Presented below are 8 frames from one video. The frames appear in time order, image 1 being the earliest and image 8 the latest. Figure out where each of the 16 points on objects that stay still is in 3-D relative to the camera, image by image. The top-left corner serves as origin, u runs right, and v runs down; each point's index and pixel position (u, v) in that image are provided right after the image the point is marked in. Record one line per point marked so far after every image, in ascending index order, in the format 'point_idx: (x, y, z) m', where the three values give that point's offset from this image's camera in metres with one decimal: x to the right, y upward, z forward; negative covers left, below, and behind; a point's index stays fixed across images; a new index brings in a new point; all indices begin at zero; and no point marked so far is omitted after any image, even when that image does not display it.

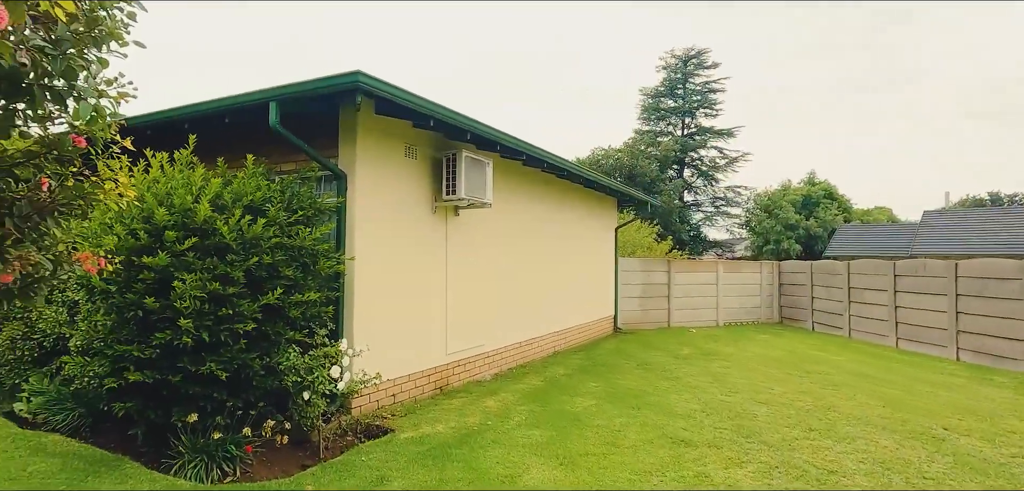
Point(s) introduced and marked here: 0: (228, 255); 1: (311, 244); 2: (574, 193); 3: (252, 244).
0: (-2.3, -0.1, +4.3) m
1: (-1.8, 0.0, +4.7) m
2: (+1.2, +1.0, +10.0) m
3: (-2.1, 0.0, +4.4) m
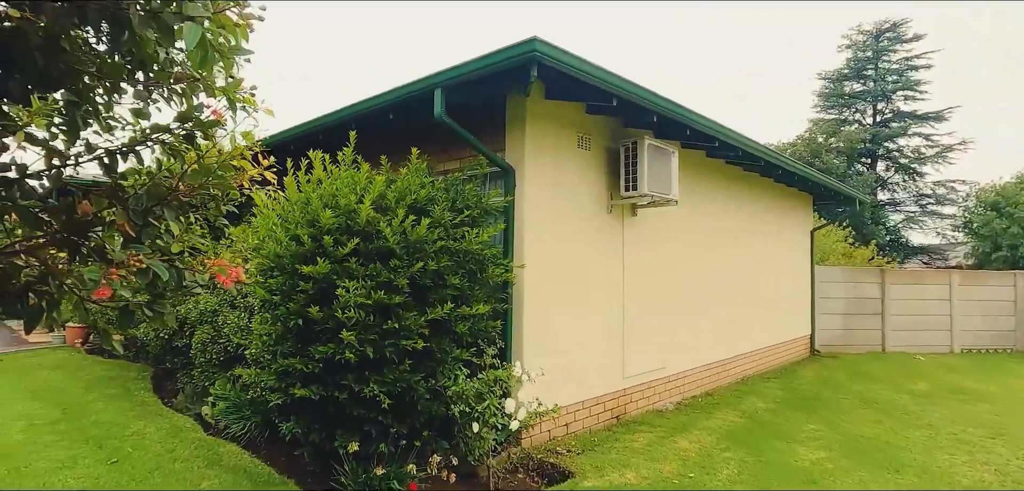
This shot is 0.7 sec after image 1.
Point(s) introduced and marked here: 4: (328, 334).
0: (-0.9, -0.1, +3.8) m
1: (-0.3, 0.0, +4.1) m
2: (+4.0, +0.9, +8.4) m
3: (-0.7, 0.0, +3.9) m
4: (-1.3, -0.6, +3.7) m
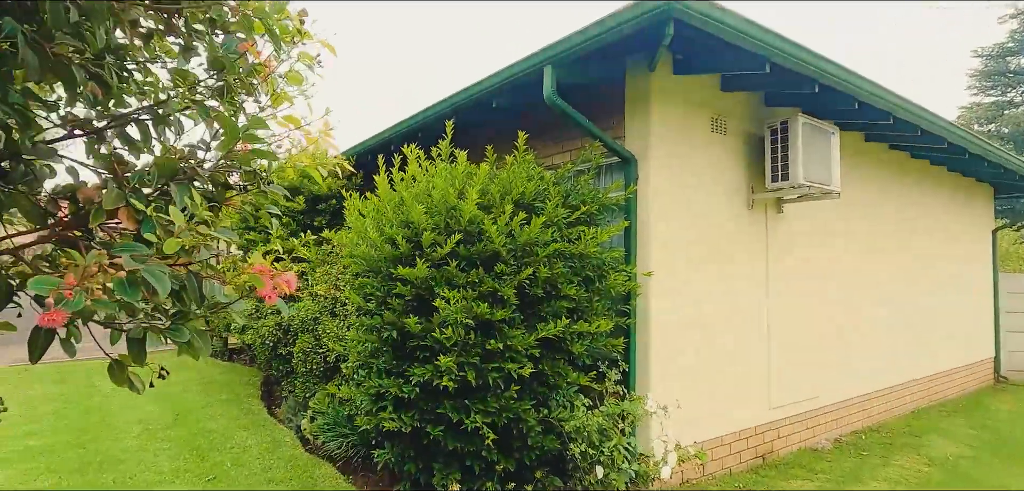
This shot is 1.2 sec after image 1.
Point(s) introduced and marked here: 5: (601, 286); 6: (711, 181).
0: (-0.1, -0.1, +3.2) m
1: (+0.6, 0.0, +3.4) m
2: (+5.5, +0.9, +6.9) m
3: (+0.1, 0.0, +3.3) m
4: (-0.5, -0.6, +3.2) m
5: (+0.6, -0.3, +3.5) m
6: (+1.6, +0.5, +4.2) m
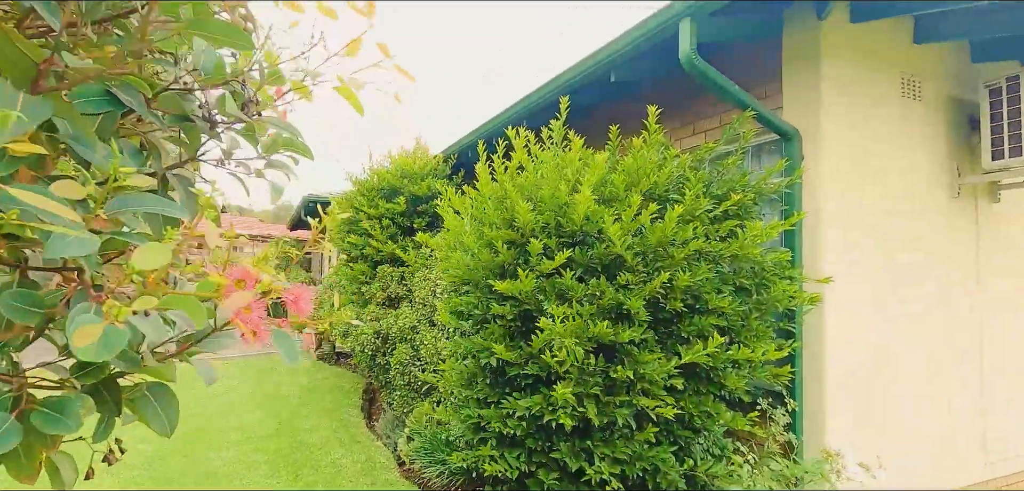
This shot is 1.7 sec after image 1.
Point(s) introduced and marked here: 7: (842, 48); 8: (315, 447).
0: (+0.5, -0.1, +2.5) m
1: (+1.2, 0.0, +2.6) m
2: (+6.7, +0.9, +5.1) m
3: (+0.7, 0.0, +2.6) m
4: (+0.1, -0.6, +2.6) m
5: (+1.2, -0.3, +2.7) m
6: (+2.3, +0.5, +3.2) m
7: (+1.9, +1.1, +3.0) m
8: (-1.7, -1.7, +4.5) m
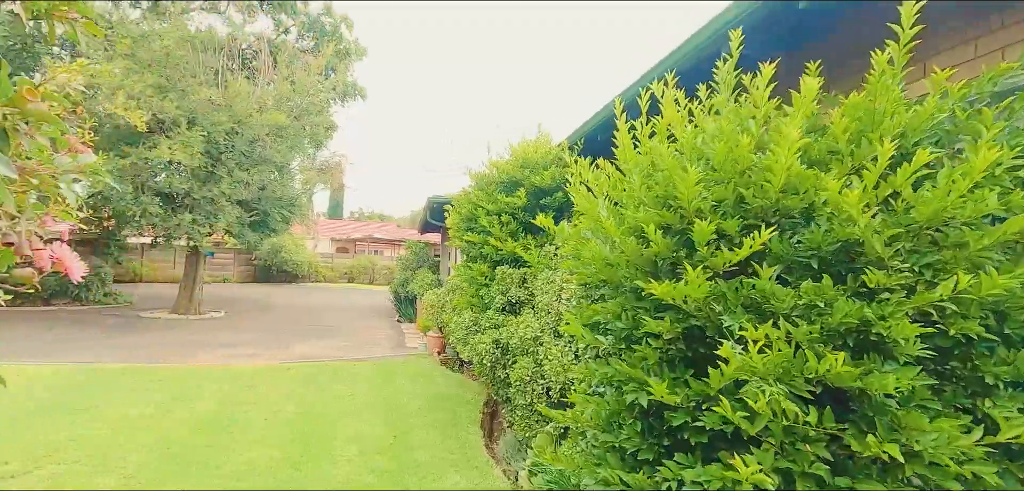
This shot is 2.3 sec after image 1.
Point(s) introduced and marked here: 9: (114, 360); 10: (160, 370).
0: (+1.0, -0.1, +1.6) m
1: (+1.7, 0.0, +1.5) m
2: (+7.6, +1.0, +2.7) m
3: (+1.2, 0.0, +1.6) m
4: (+0.6, -0.6, +1.7) m
5: (+1.8, -0.2, +1.6) m
6: (+3.0, +0.6, +1.8) m
7: (+2.4, +1.2, +1.7) m
8: (-0.6, -1.7, +4.0) m
9: (-5.7, -1.6, +7.7) m
10: (-4.5, -1.6, +6.8) m
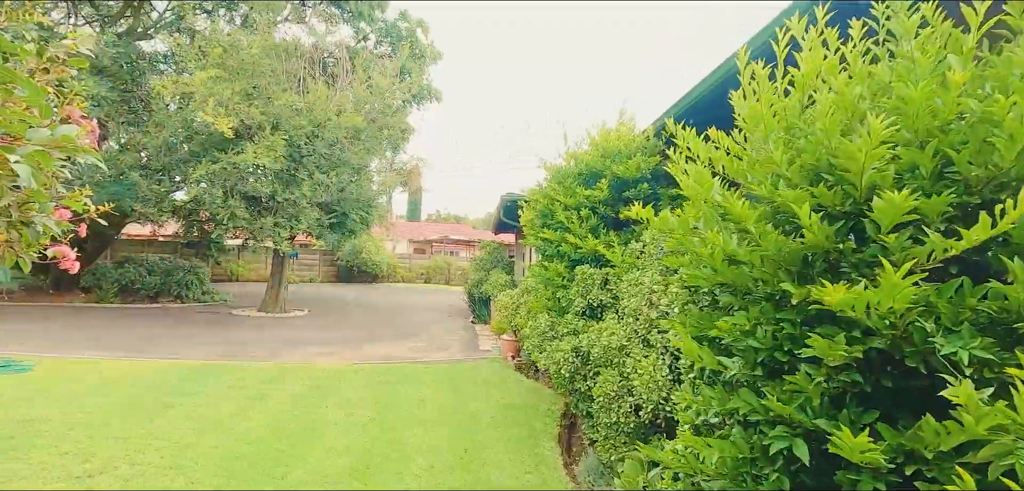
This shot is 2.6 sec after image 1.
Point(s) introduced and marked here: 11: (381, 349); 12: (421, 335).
0: (+1.2, -0.1, +1.0) m
1: (+1.9, 0.0, +0.8) m
2: (+7.9, +1.0, +1.2) m
3: (+1.4, 0.0, +0.9) m
4: (+0.9, -0.6, +1.2) m
5: (+1.9, -0.2, +0.9) m
6: (+3.2, +0.6, +1.0) m
7: (+2.6, +1.2, +1.0) m
8: (-0.1, -1.7, +3.6) m
9: (-4.6, -1.6, +7.9) m
10: (-3.5, -1.6, +6.9) m
11: (-2.2, -1.8, +9.1) m
12: (-1.9, -1.8, +10.9) m
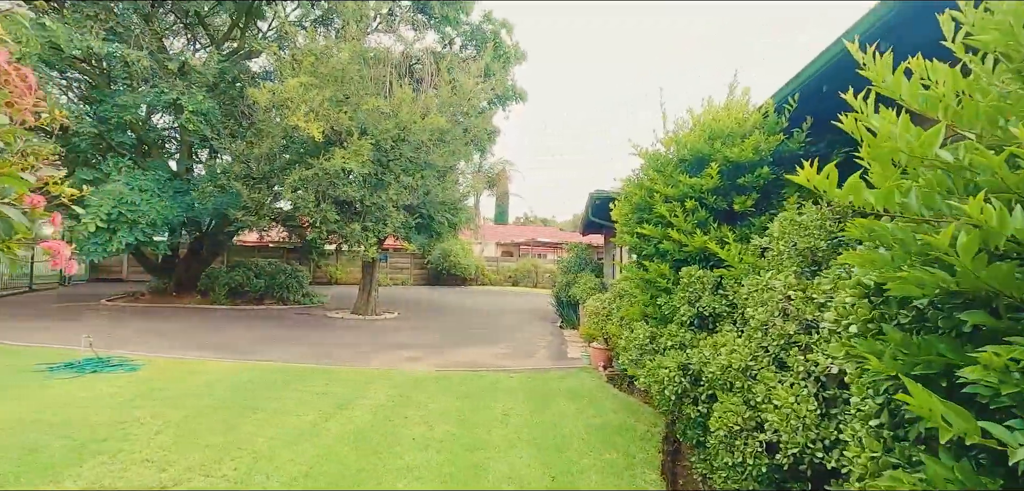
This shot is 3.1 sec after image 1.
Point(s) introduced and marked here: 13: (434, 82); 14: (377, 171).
0: (+1.3, 0.0, +0.3) m
1: (+1.9, +0.1, 0.0) m
2: (+7.9, +1.1, -0.7) m
3: (+1.5, +0.1, +0.2) m
4: (+1.0, -0.5, +0.5) m
5: (+2.0, -0.1, 0.0) m
6: (+3.2, +0.7, -0.1) m
7: (+2.7, +1.3, 0.0) m
8: (+0.5, -1.6, +3.0) m
9: (-3.3, -1.7, +8.0) m
10: (-2.4, -1.6, +6.9) m
11: (-0.8, -1.8, +8.8) m
12: (-0.1, -1.9, +10.5) m
13: (-1.9, +3.9, +13.0) m
14: (-3.1, +1.7, +12.1) m
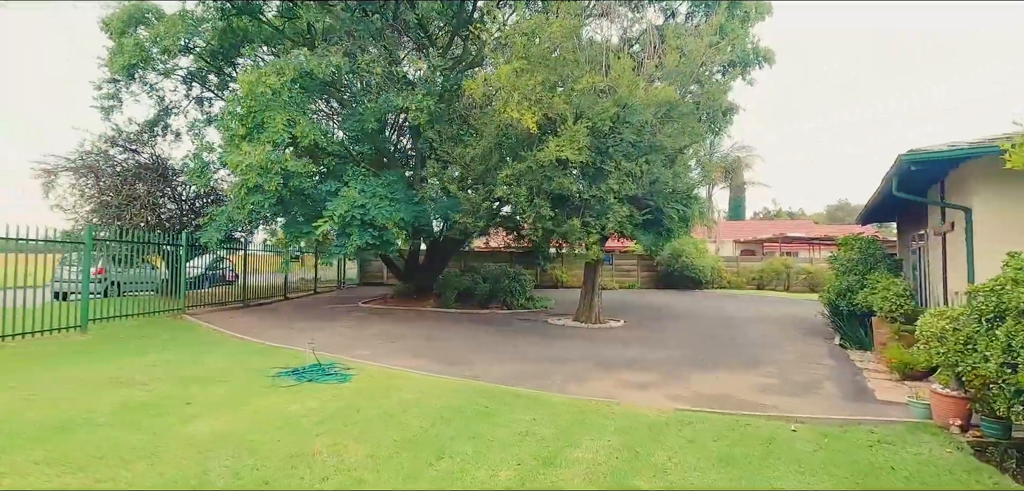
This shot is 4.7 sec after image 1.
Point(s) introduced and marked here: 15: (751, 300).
0: (+0.9, +0.1, -2.0) m
1: (+1.3, +0.2, -2.5) m
2: (+6.5, +1.5, -5.5) m
3: (+1.0, +0.2, -2.1) m
4: (+0.7, -0.4, -1.6) m
5: (+1.4, 0.0, -2.5) m
6: (+2.5, +0.9, -3.1) m
7: (+2.0, +1.5, -2.8) m
8: (+1.3, -1.5, +0.9) m
9: (-0.1, -1.7, +7.0) m
10: (+0.3, -1.6, +5.6) m
11: (+2.5, -1.7, +6.7) m
12: (+3.8, -1.7, +8.0) m
13: (+3.0, +4.0, +11.0) m
14: (+1.7, +1.7, +10.7) m
15: (+8.4, -1.9, +18.8) m
